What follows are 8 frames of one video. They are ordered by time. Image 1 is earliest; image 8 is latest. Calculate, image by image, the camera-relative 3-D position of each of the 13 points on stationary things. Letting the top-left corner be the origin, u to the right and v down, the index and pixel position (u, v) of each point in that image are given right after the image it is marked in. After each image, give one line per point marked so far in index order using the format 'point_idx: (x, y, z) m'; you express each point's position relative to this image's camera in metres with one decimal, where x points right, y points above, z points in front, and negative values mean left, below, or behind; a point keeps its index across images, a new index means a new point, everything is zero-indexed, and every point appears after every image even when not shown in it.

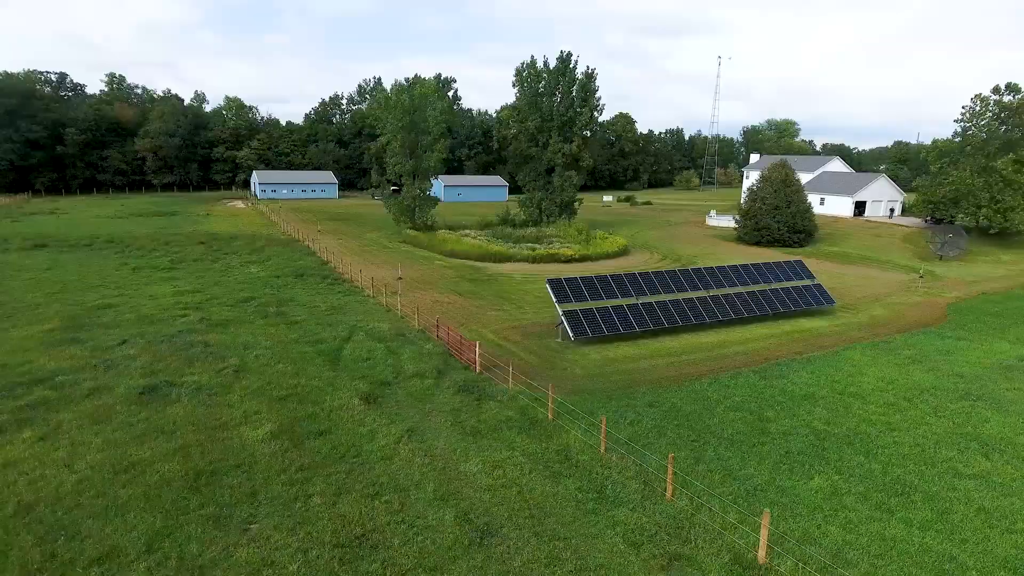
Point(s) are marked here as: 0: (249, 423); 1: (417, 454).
0: (-6.1, -3.2, +15.0) m
1: (-2.0, -3.6, +13.9) m
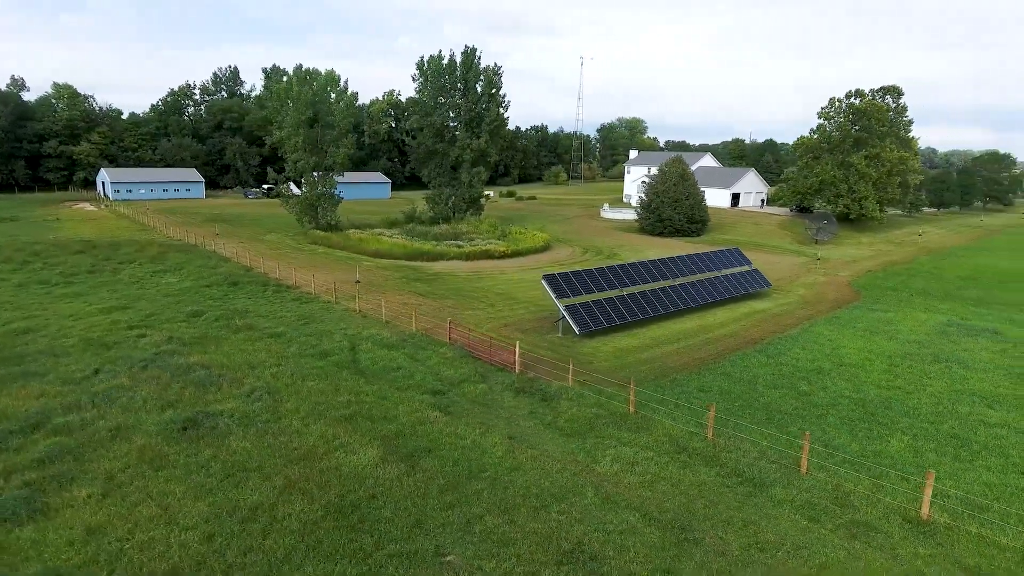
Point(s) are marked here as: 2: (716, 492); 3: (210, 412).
0: (-3.5, -3.4, +13.5) m
1: (+0.7, -3.6, +13.5) m
2: (+3.9, -3.9, +12.4) m
3: (-7.0, -2.9, +15.0) m
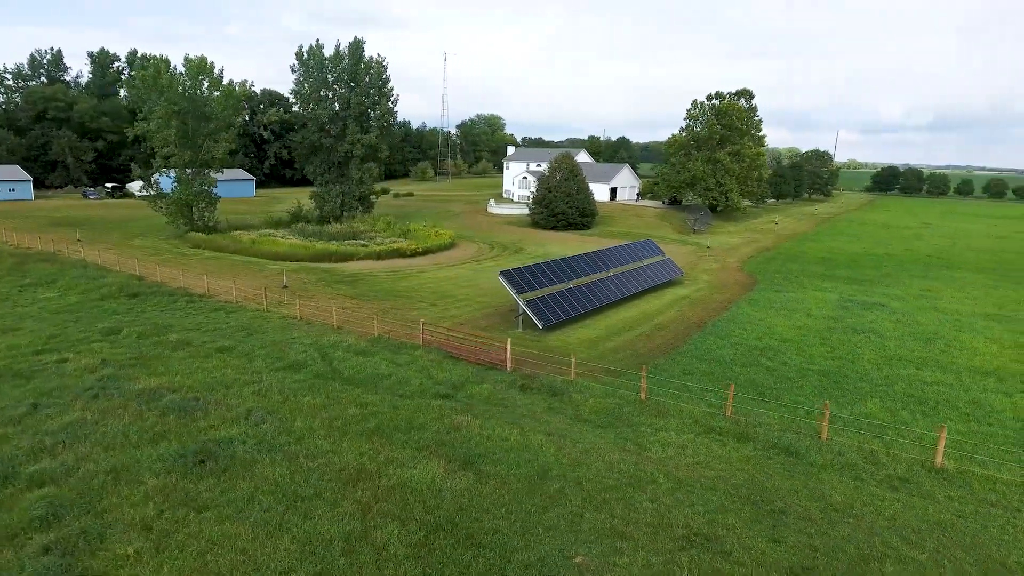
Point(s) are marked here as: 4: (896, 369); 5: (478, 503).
0: (-2.3, -3.4, +12.6) m
1: (+1.8, -3.5, +13.5) m
2: (+5.2, -3.6, +13.2) m
3: (-6.1, -3.1, +13.2) m
4: (+11.9, -2.5, +19.8) m
5: (-0.5, -3.8, +11.3) m
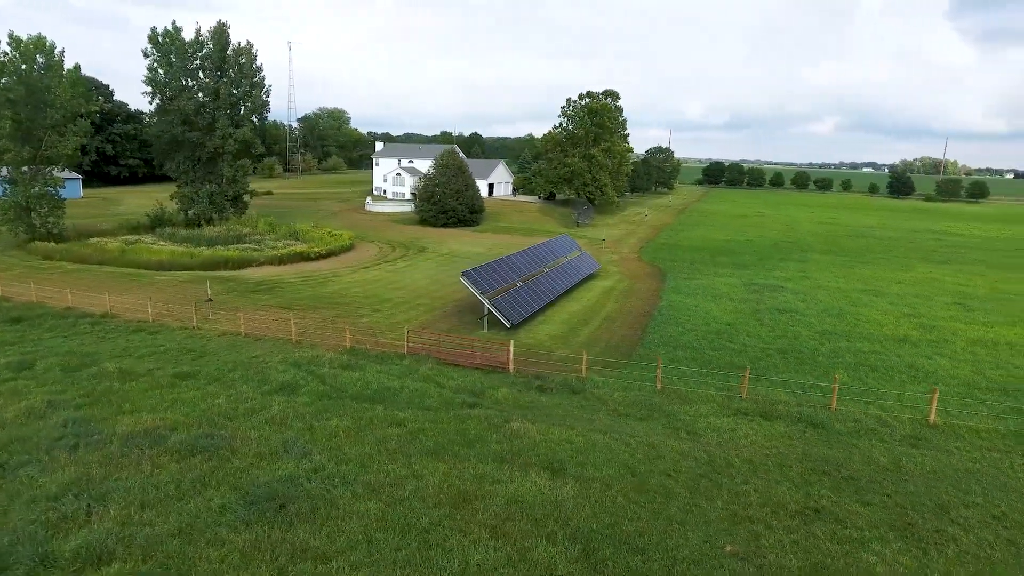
0: (-0.5, -3.6, +11.9) m
1: (+3.3, -3.4, +13.9) m
2: (+6.7, -3.4, +14.5) m
3: (-4.3, -3.5, +11.6) m
4: (+11.3, -1.9, +22.6) m
5: (+1.6, -3.8, +11.1) m
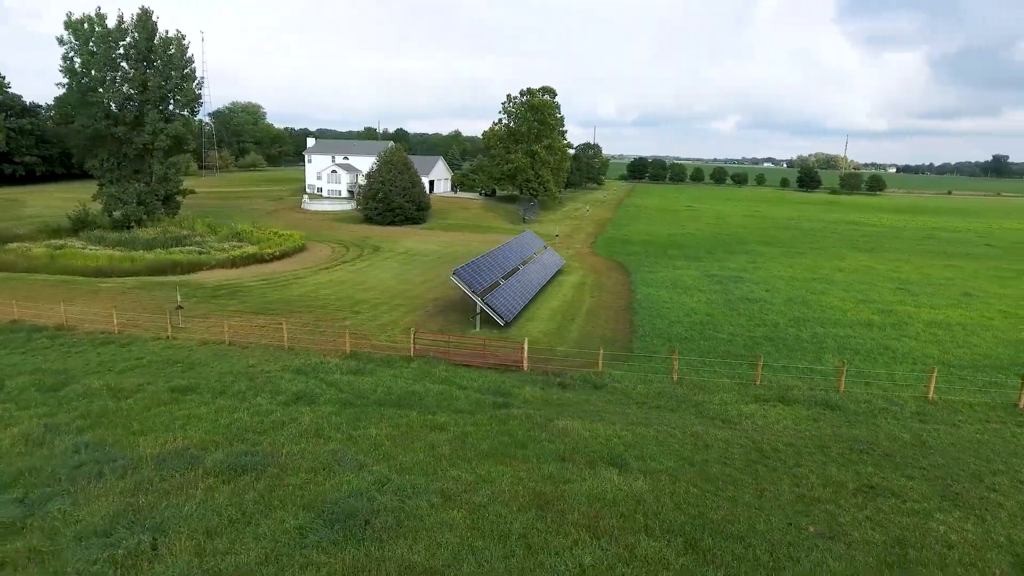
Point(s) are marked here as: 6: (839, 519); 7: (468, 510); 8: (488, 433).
0: (+0.8, -3.5, +11.8) m
1: (+4.3, -3.3, +14.3) m
2: (+7.6, -3.1, +15.3) m
3: (-2.9, -3.5, +11.0) m
4: (+11.1, -1.5, +23.9) m
5: (+3.0, -3.7, +11.3) m
6: (+5.5, -3.9, +10.9) m
7: (-0.8, -3.7, +10.7) m
8: (-0.5, -3.1, +13.8) m
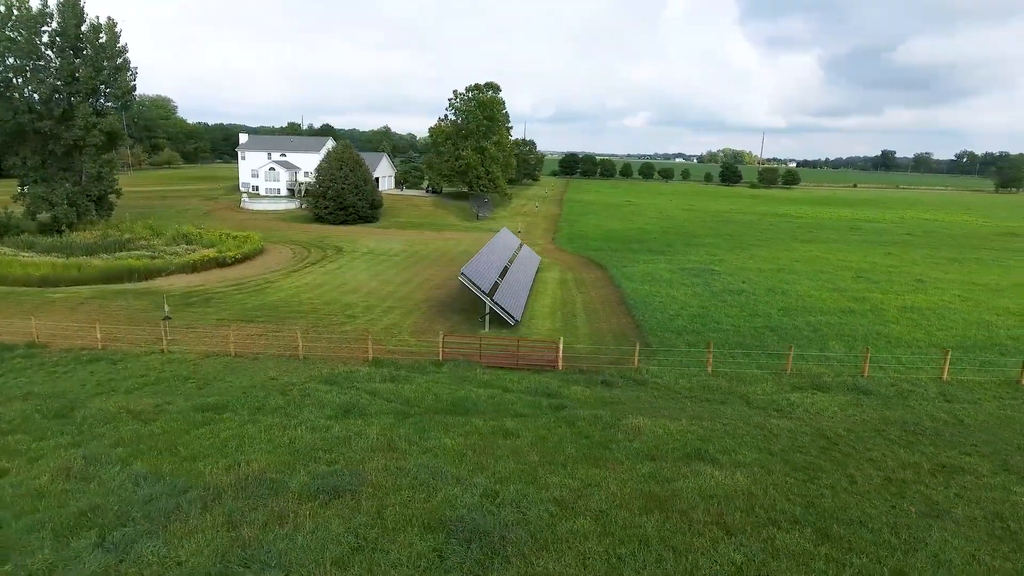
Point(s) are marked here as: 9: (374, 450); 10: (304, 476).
0: (+2.7, -3.5, +11.7) m
1: (+5.8, -3.1, +14.6) m
2: (+8.9, -2.9, +16.1) m
3: (-0.9, -3.6, +10.4) m
4: (+11.3, -1.1, +25.0) m
5: (+4.9, -3.6, +11.5) m
6: (+7.5, -3.8, +11.4) m
7: (+1.3, -3.7, +10.4) m
8: (+1.1, -3.1, +13.5) m
9: (-2.7, -3.2, +12.6) m
10: (-3.7, -3.3, +11.4) m
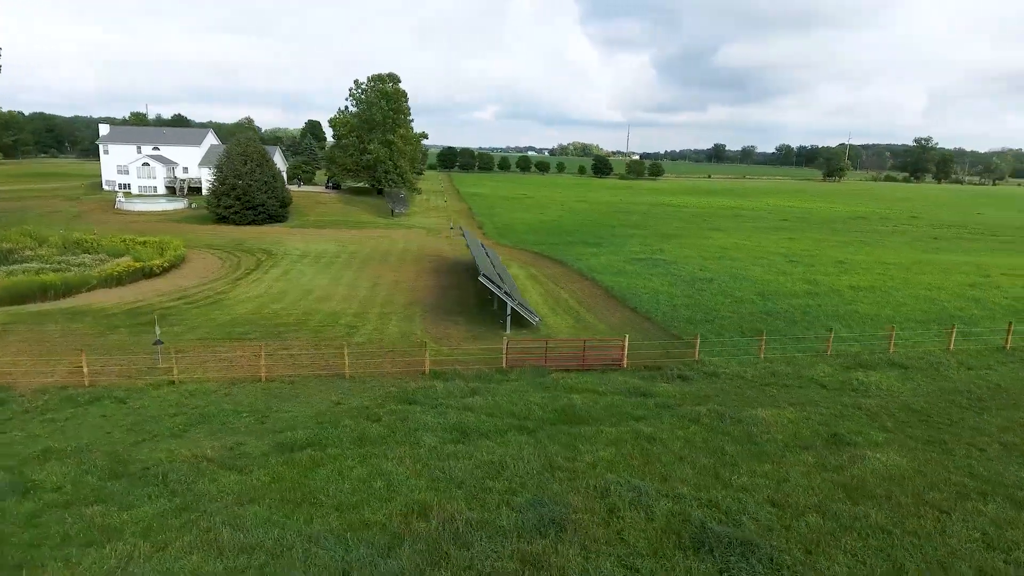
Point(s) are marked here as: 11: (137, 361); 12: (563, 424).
0: (+6.0, -3.4, +12.0) m
1: (+8.3, -2.8, +15.5) m
2: (+11.0, -2.4, +17.6) m
3: (+2.9, -3.7, +9.9) m
4: (+11.2, -0.5, +26.8) m
5: (+8.3, -3.4, +12.3) m
6: (+10.8, -3.4, +12.8) m
7: (+5.0, -3.7, +10.4) m
8: (+4.0, -3.1, +13.4) m
9: (+0.5, -3.3, +11.5) m
10: (-0.1, -3.5, +10.1) m
11: (-10.5, -1.9, +17.7) m
12: (+1.1, -3.0, +13.9) m
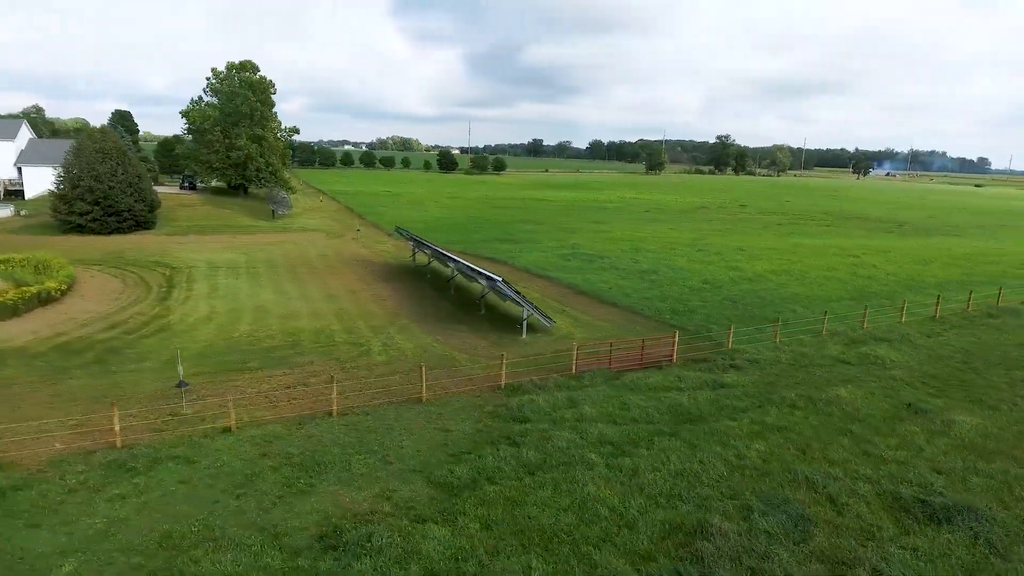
0: (+9.2, -3.1, +13.7) m
1: (+10.4, -2.4, +17.7) m
2: (+12.4, -1.9, +20.5) m
3: (+6.8, -3.6, +10.8) m
4: (+9.8, 0.0, +29.4) m
5: (+11.3, -3.0, +14.6) m
6: (+13.6, -2.9, +15.8) m
7: (+8.7, -3.5, +11.9) m
8: (+6.9, -2.9, +14.5) m
9: (+4.1, -3.4, +11.7) m
10: (+3.9, -3.6, +10.2) m
11: (-8.3, -2.7, +14.5) m
12: (+3.9, -3.0, +14.1) m
